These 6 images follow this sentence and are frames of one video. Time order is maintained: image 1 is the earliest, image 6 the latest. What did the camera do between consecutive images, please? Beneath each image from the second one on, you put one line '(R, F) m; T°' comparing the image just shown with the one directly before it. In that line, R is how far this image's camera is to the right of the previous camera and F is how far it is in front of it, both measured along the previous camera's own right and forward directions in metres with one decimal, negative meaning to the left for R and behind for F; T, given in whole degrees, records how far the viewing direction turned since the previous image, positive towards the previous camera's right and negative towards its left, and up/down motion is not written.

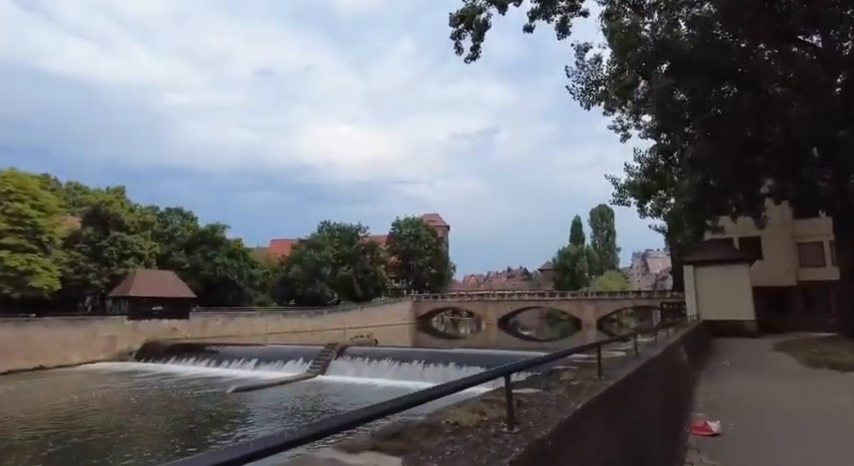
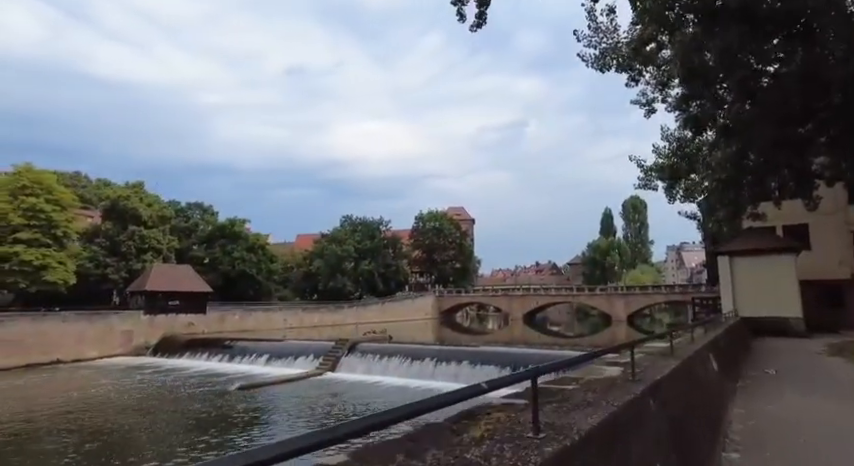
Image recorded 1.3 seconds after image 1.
(+0.7, +1.2) m; -3°
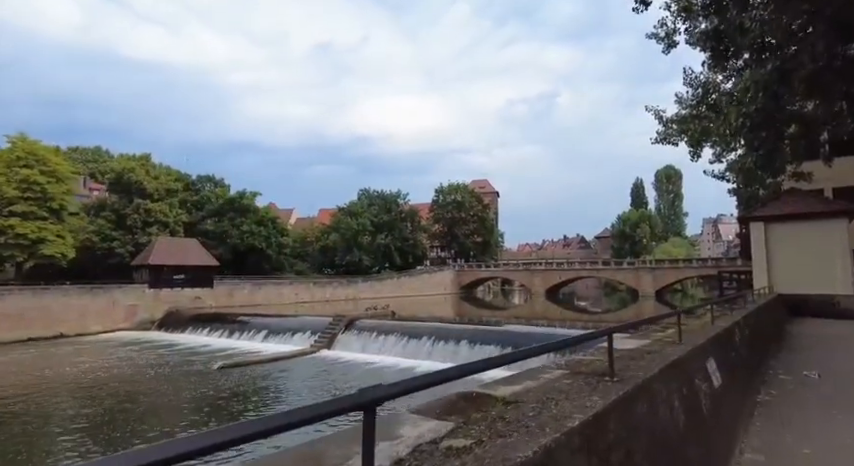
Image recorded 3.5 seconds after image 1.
(+1.3, +1.8) m; -3°
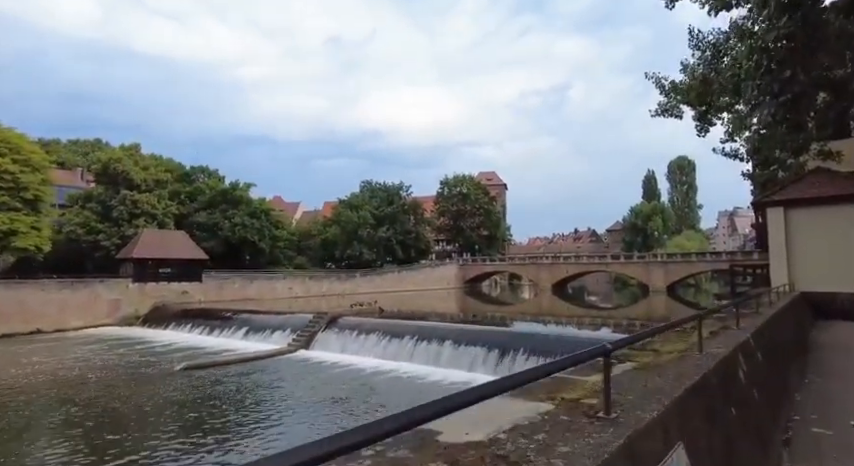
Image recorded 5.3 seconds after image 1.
(+1.1, +1.6) m; -1°
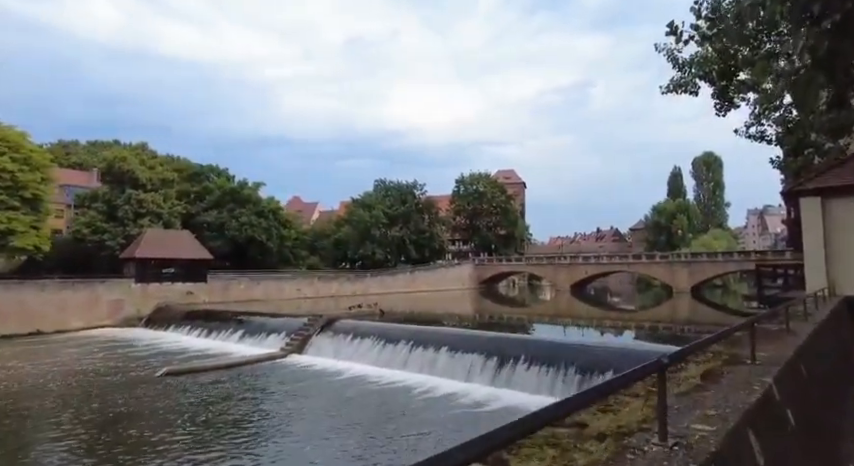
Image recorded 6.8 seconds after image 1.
(+0.9, +1.2) m; -3°
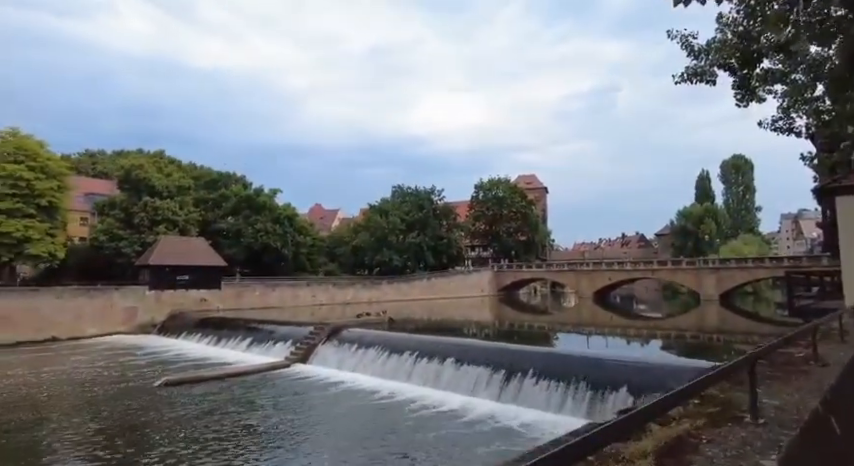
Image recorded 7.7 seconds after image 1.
(+0.6, +0.7) m; -3°
